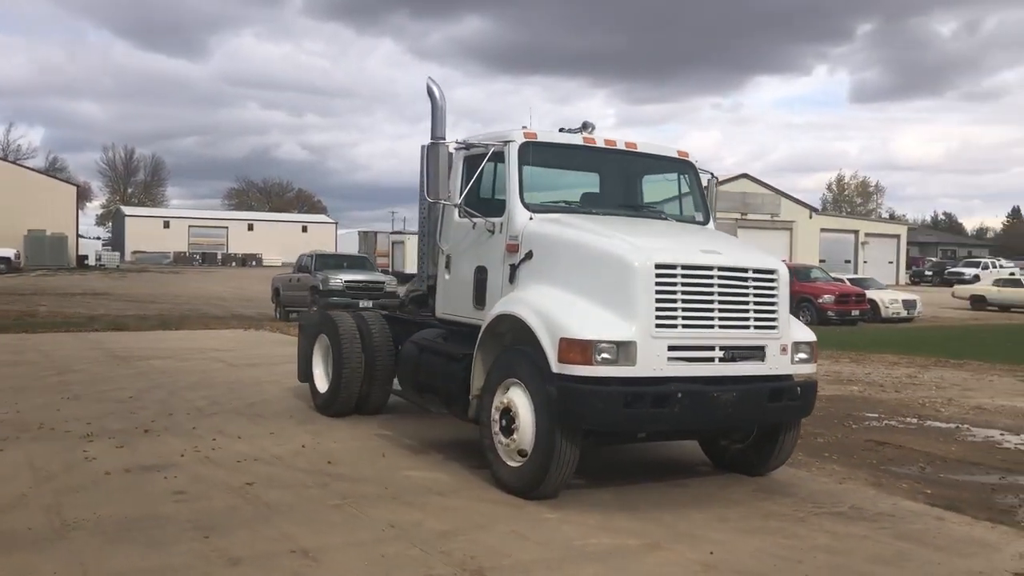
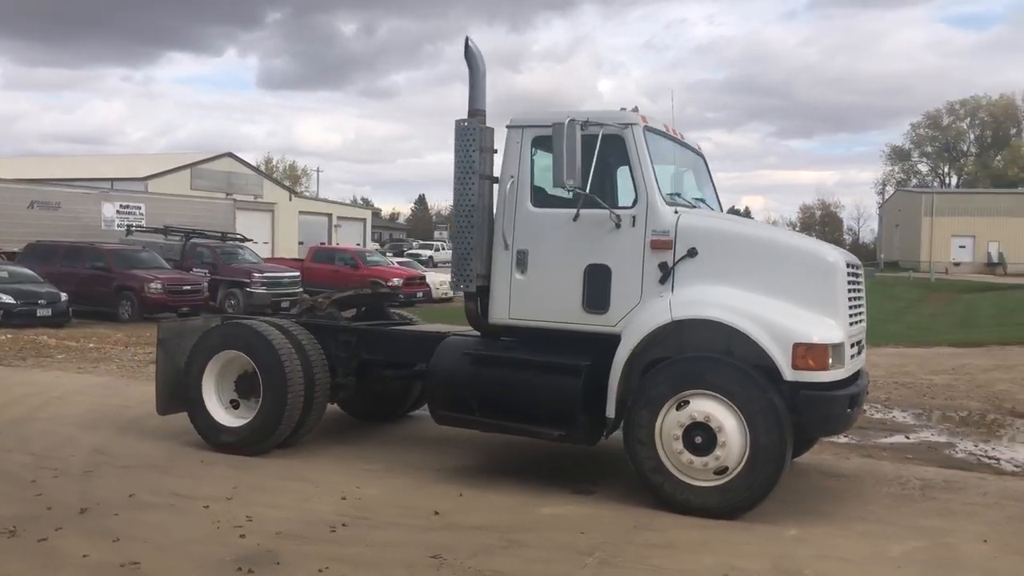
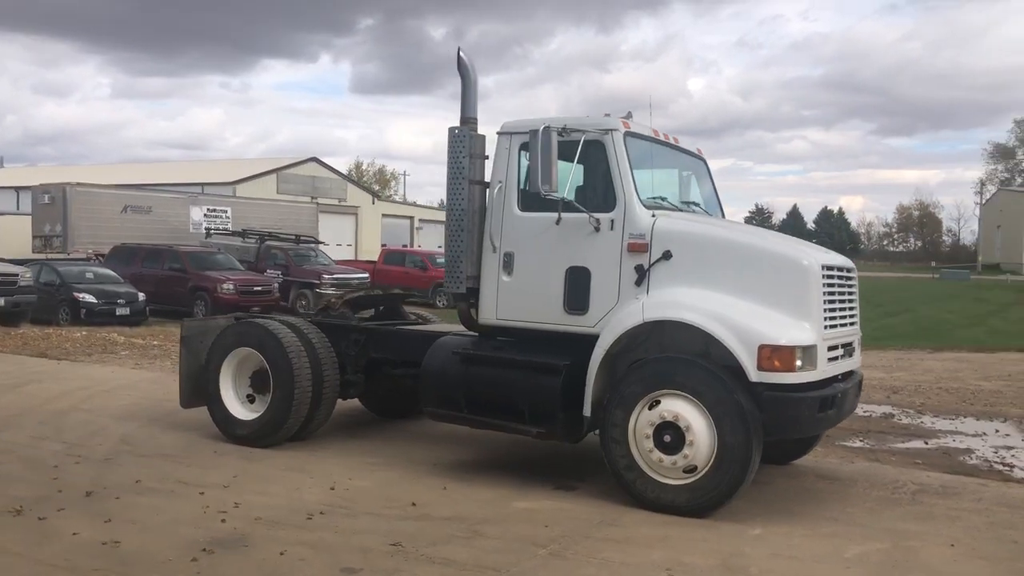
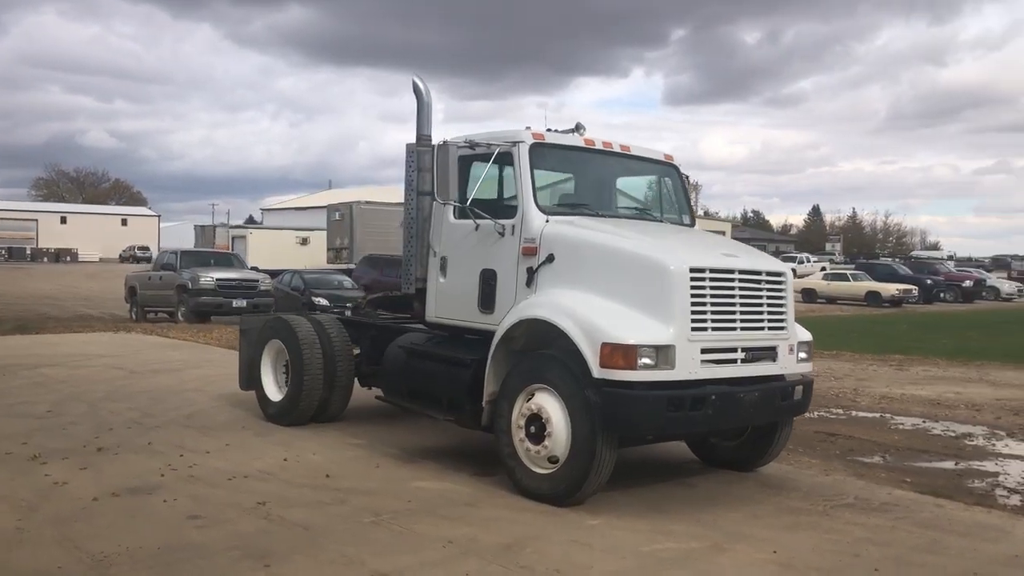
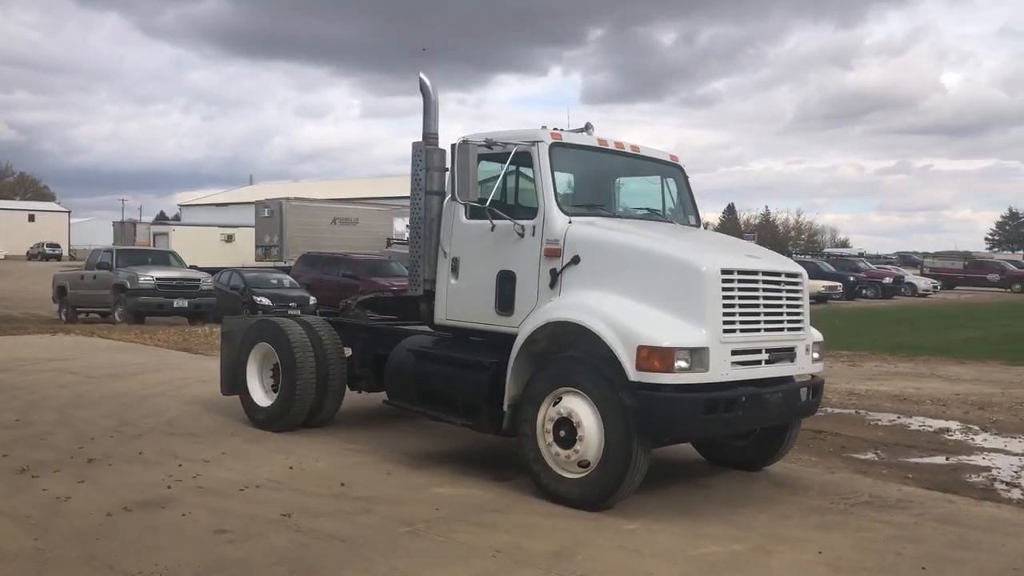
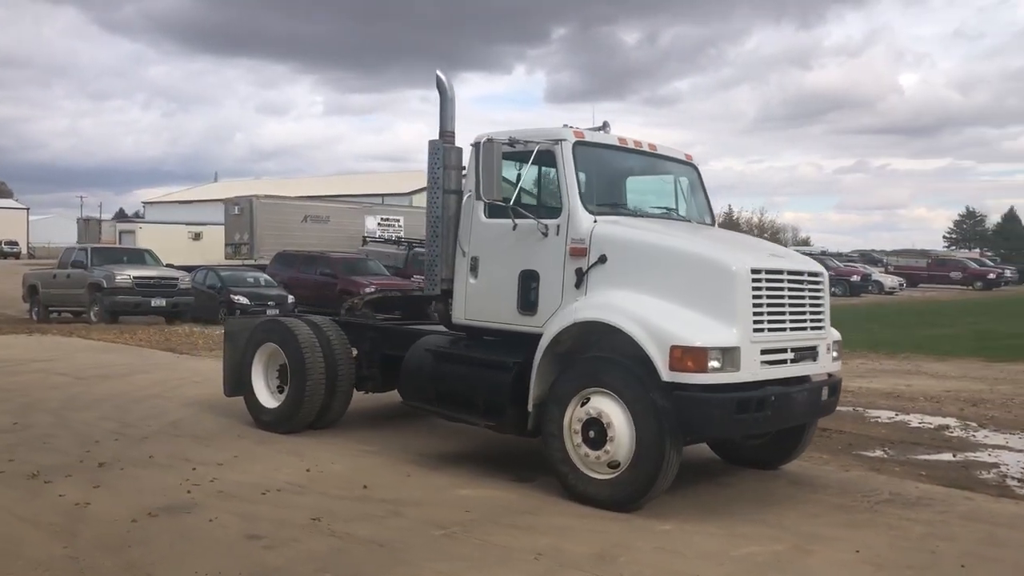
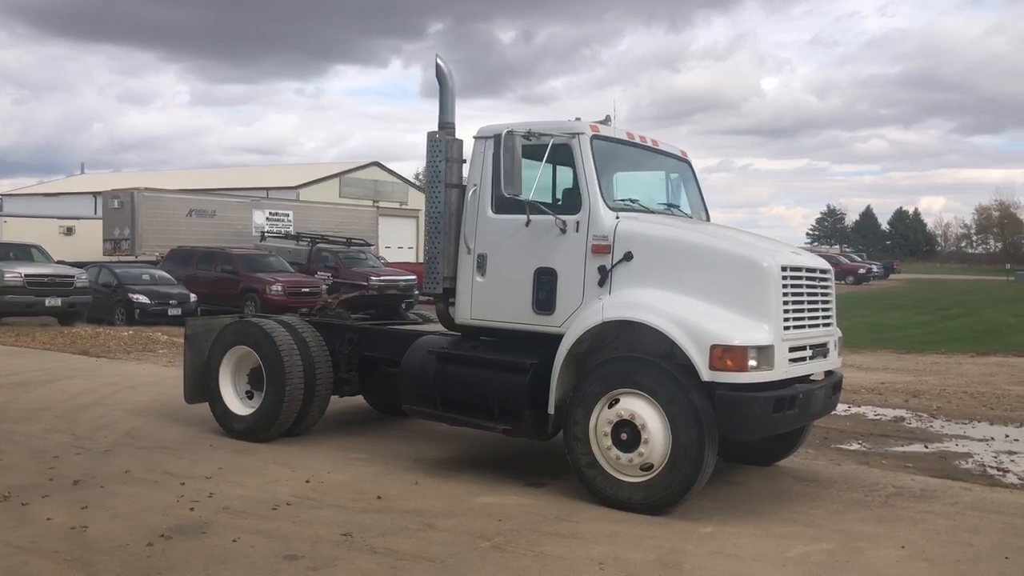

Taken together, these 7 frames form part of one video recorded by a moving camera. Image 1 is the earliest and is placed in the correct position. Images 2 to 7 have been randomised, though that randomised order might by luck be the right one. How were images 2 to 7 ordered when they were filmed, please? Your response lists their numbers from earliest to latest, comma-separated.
4, 5, 6, 7, 3, 2
